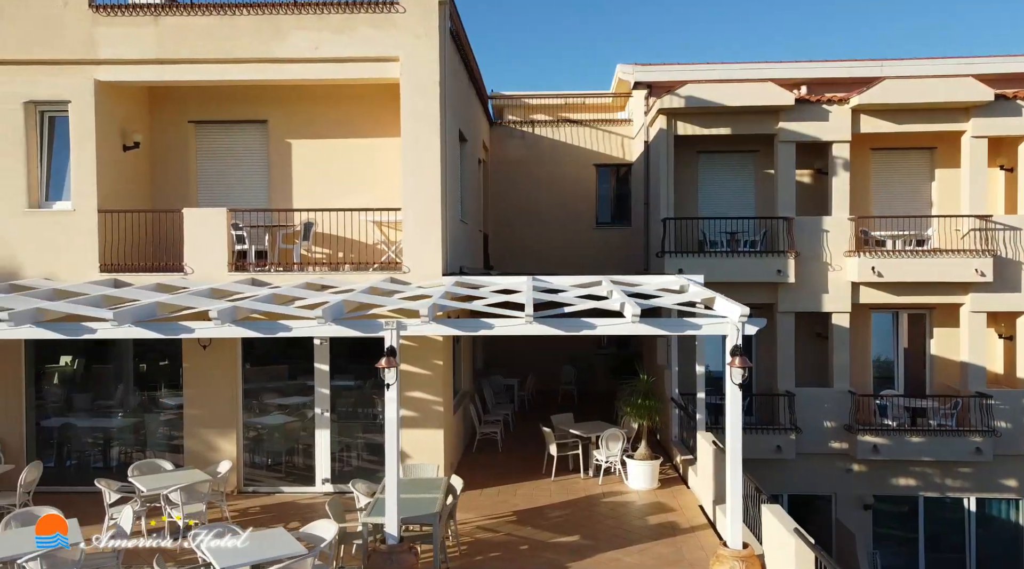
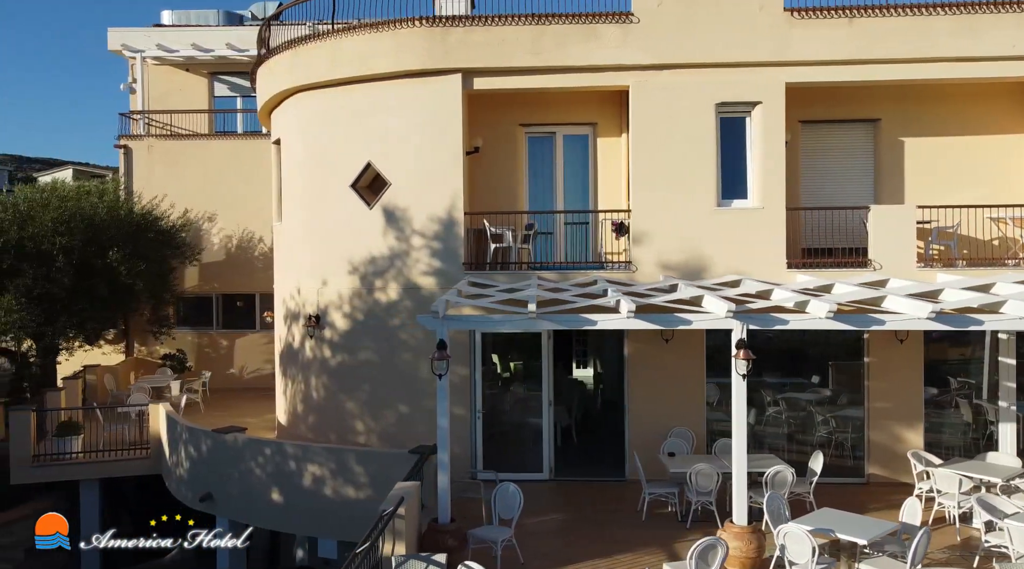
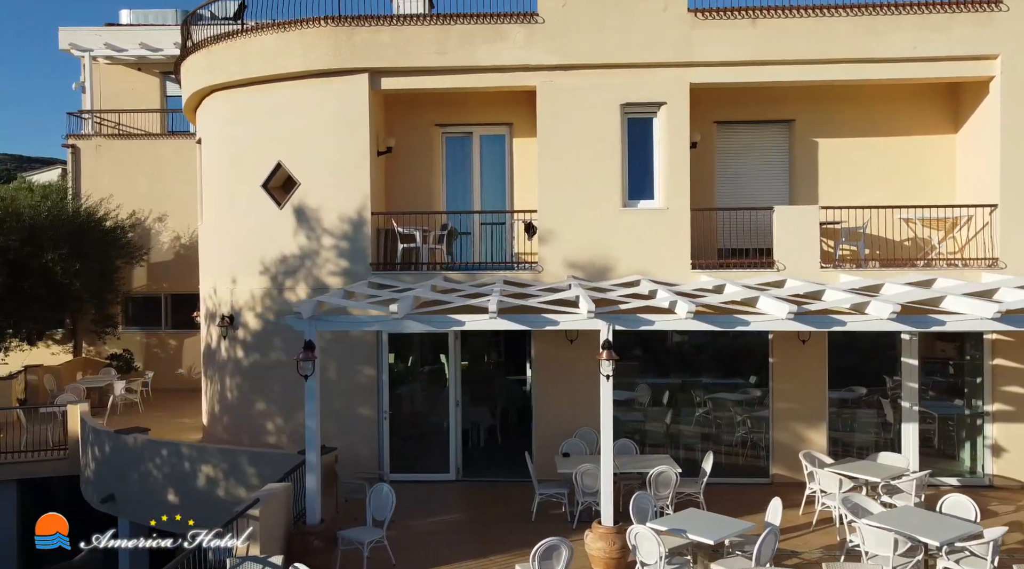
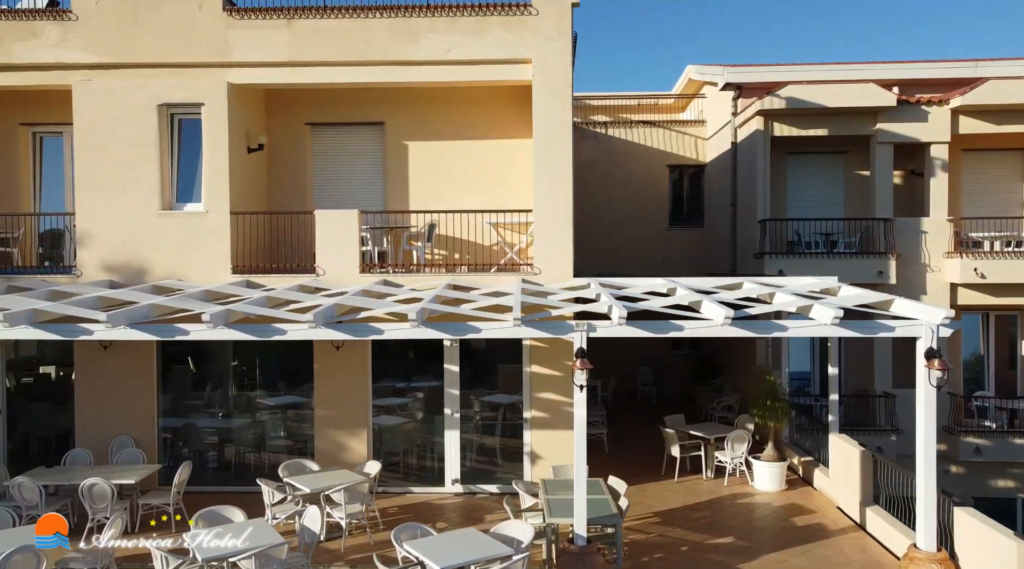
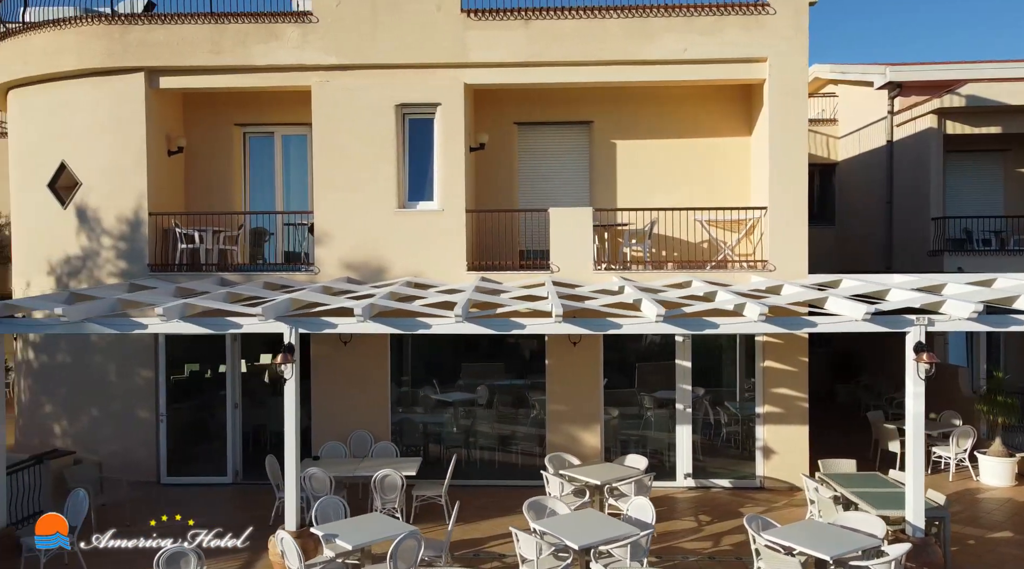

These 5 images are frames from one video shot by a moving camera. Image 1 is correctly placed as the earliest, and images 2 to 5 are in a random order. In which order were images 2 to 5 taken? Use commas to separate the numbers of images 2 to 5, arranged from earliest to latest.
4, 5, 3, 2
